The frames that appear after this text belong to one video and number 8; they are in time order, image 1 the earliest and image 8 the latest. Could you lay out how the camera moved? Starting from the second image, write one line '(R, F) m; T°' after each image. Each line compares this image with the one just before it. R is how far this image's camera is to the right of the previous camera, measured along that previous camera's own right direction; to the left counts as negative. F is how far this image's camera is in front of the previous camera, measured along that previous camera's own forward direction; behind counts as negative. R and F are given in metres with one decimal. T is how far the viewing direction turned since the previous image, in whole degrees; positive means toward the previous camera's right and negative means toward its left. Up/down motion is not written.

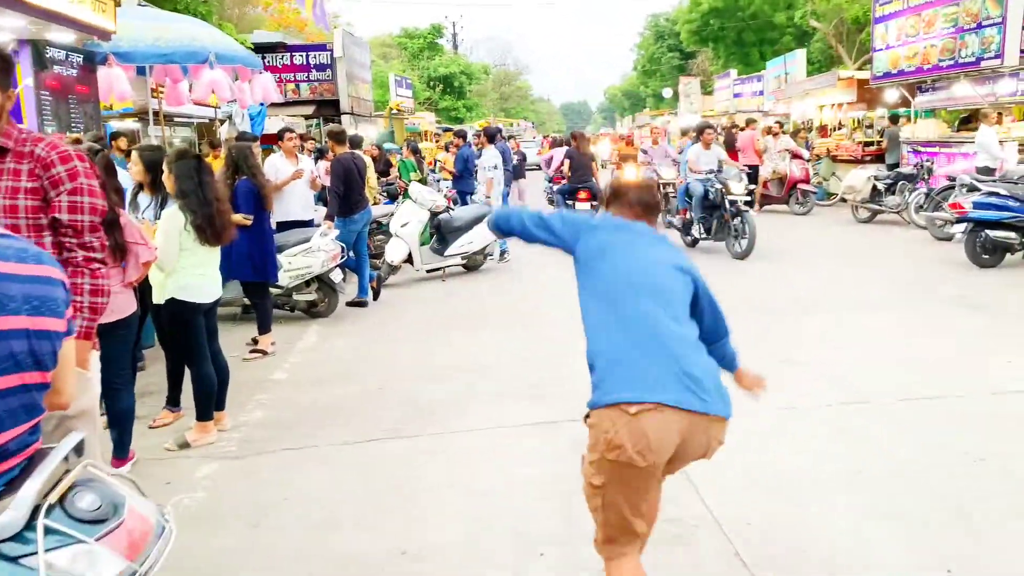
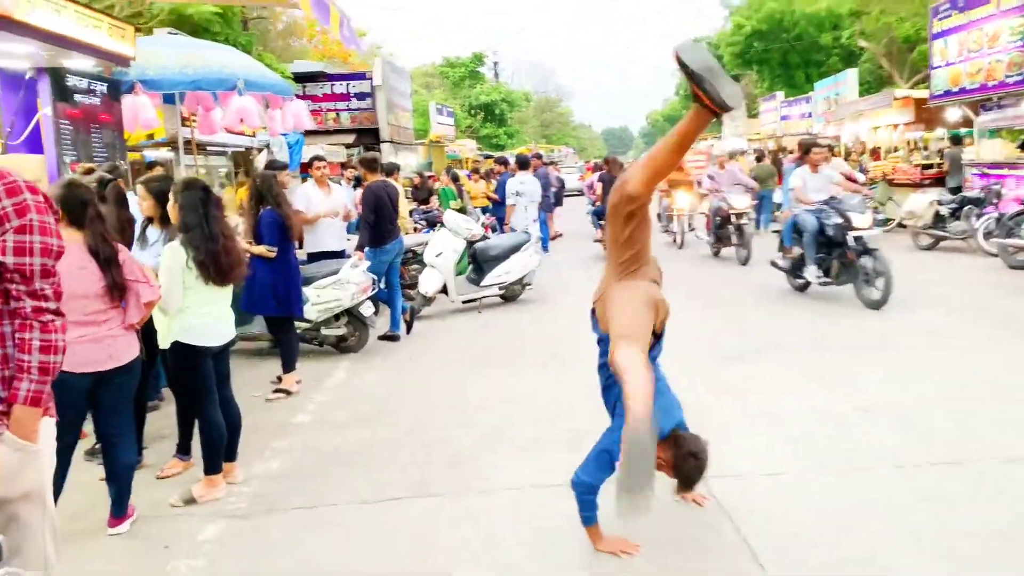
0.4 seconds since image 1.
(0.0, +0.4) m; -3°
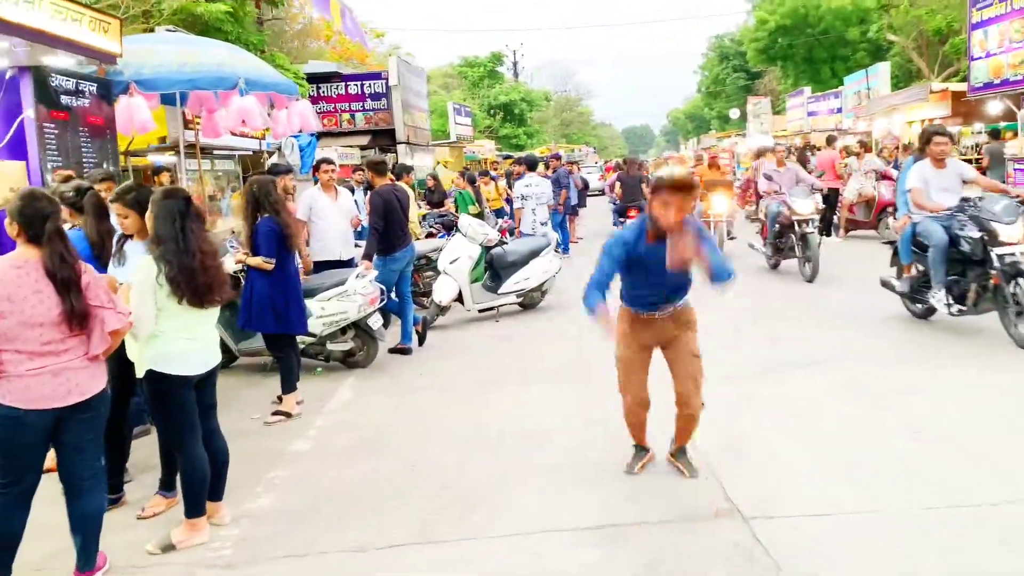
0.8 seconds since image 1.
(0.0, +0.5) m; -1°
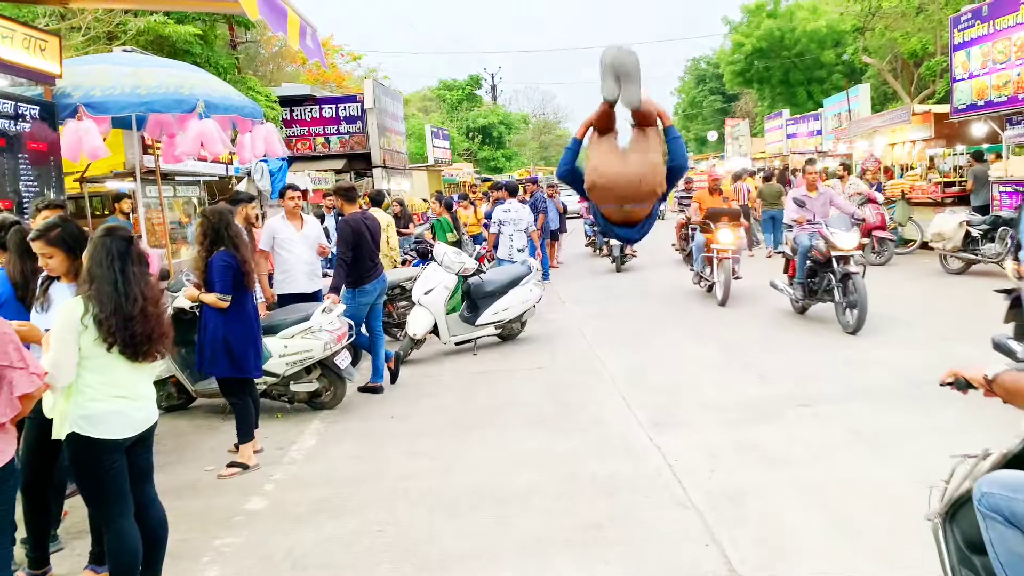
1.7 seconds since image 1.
(0.0, +0.4) m; +1°
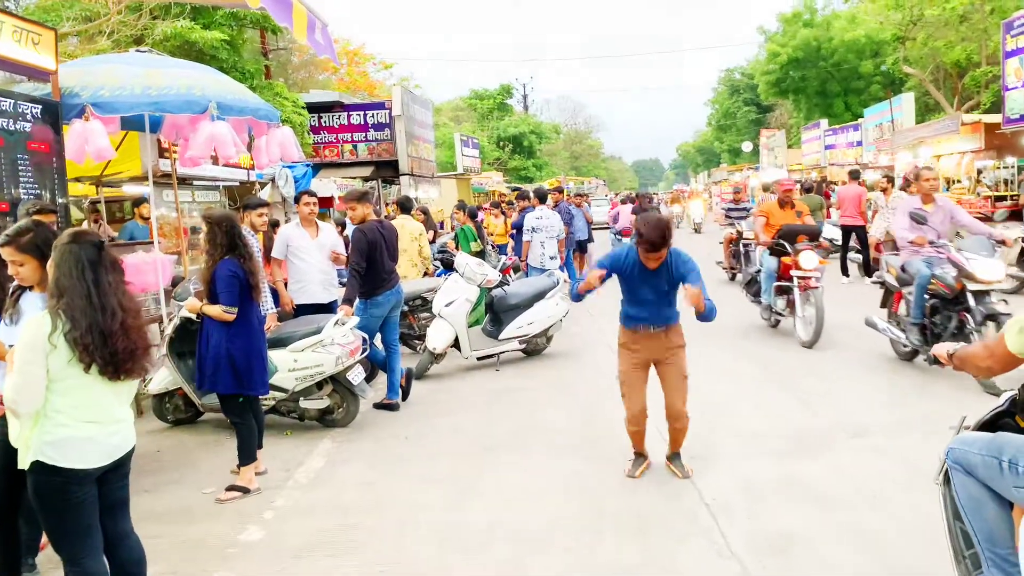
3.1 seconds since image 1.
(0.0, +0.4) m; -2°
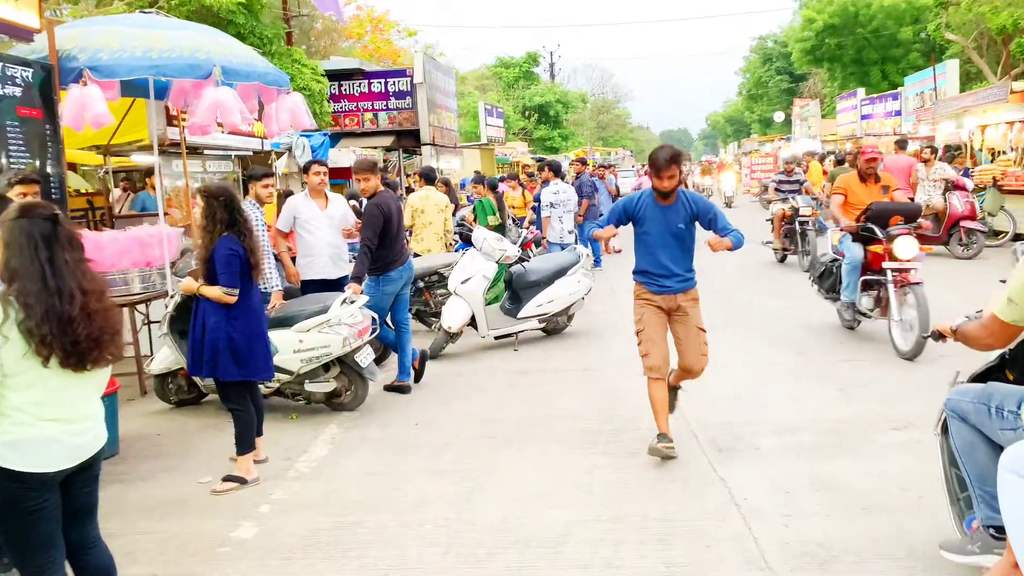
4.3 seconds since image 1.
(0.0, +0.4) m; -2°
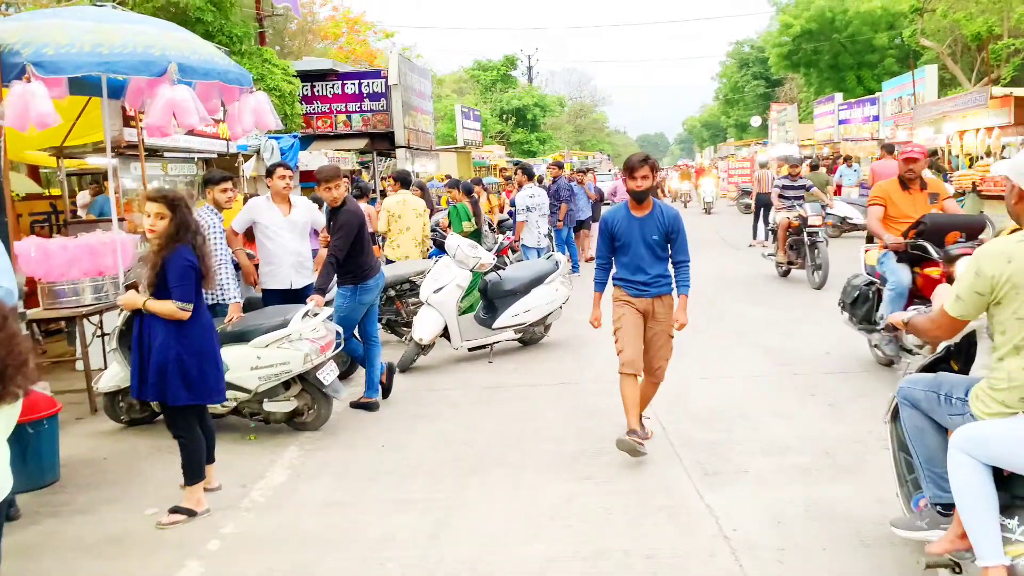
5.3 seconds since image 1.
(0.0, +0.3) m; +1°
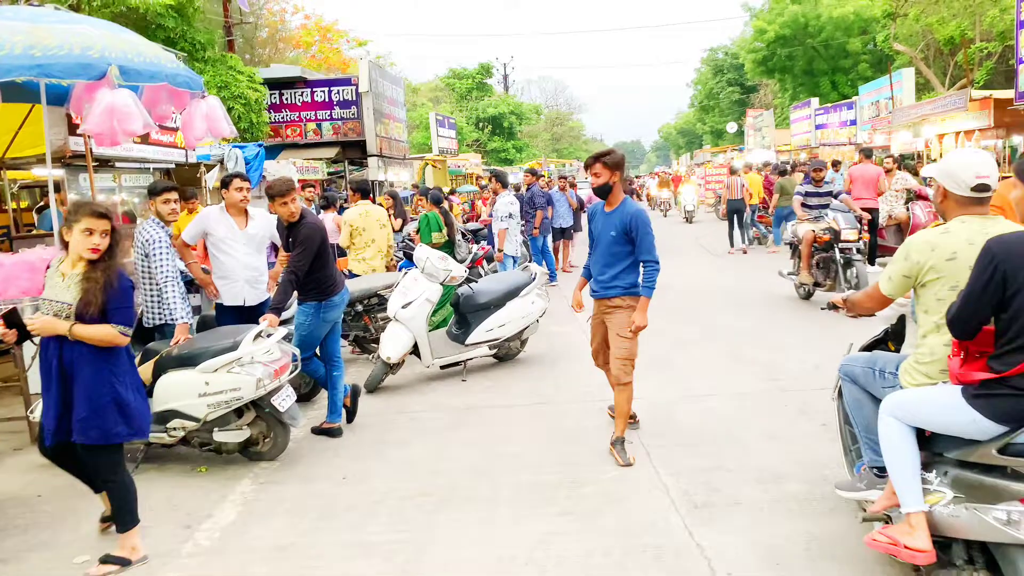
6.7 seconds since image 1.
(0.0, +0.4) m; +1°
